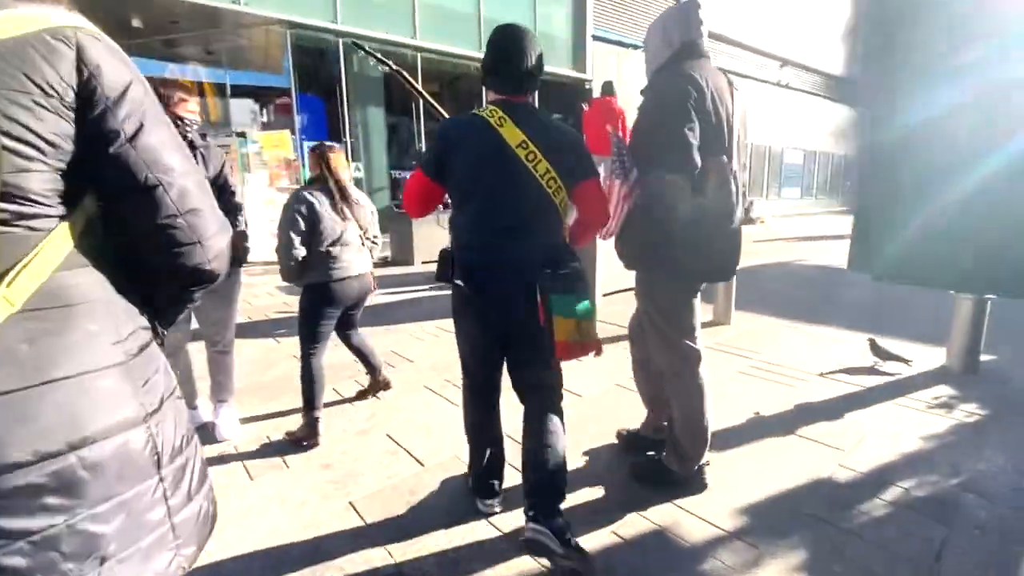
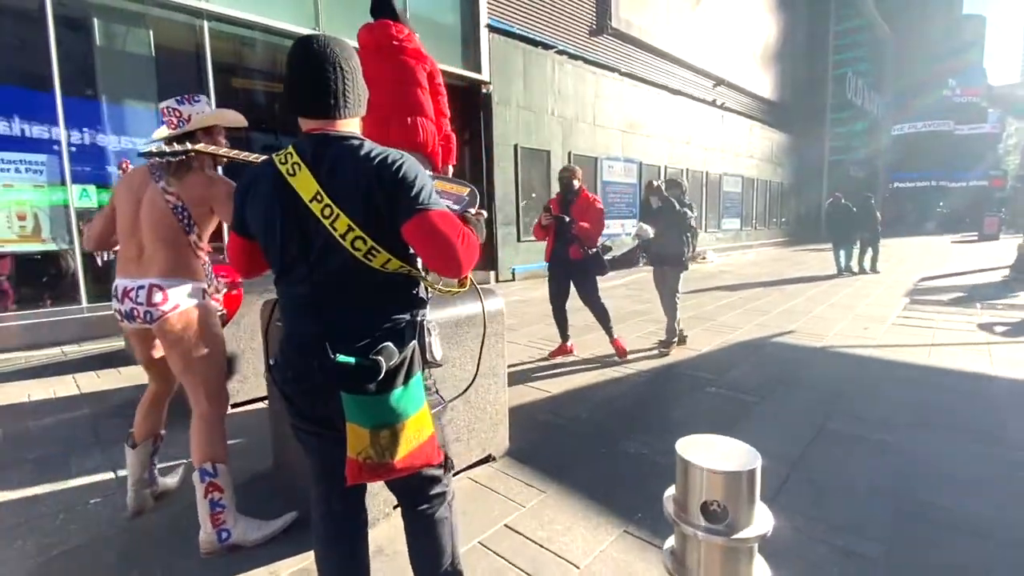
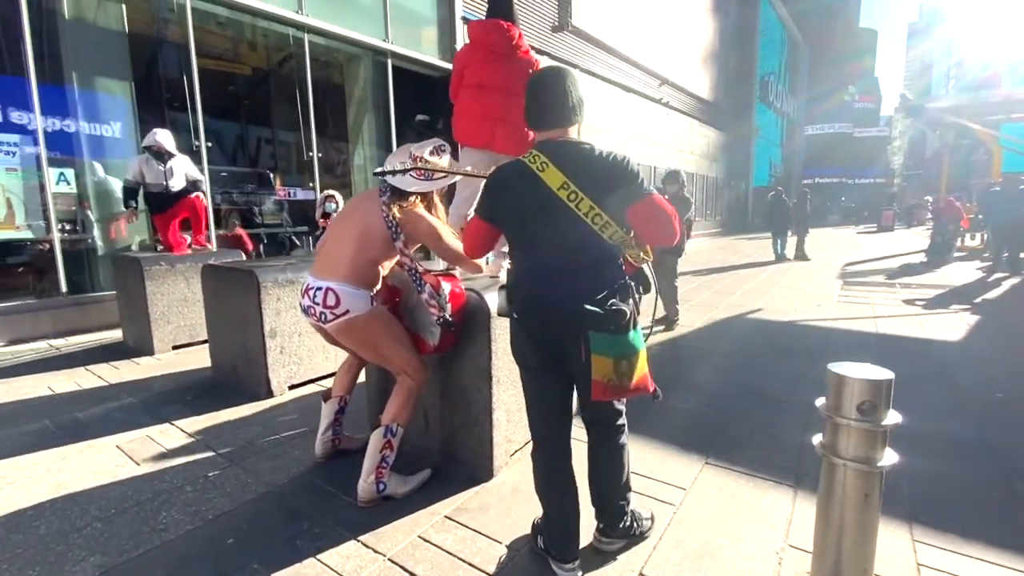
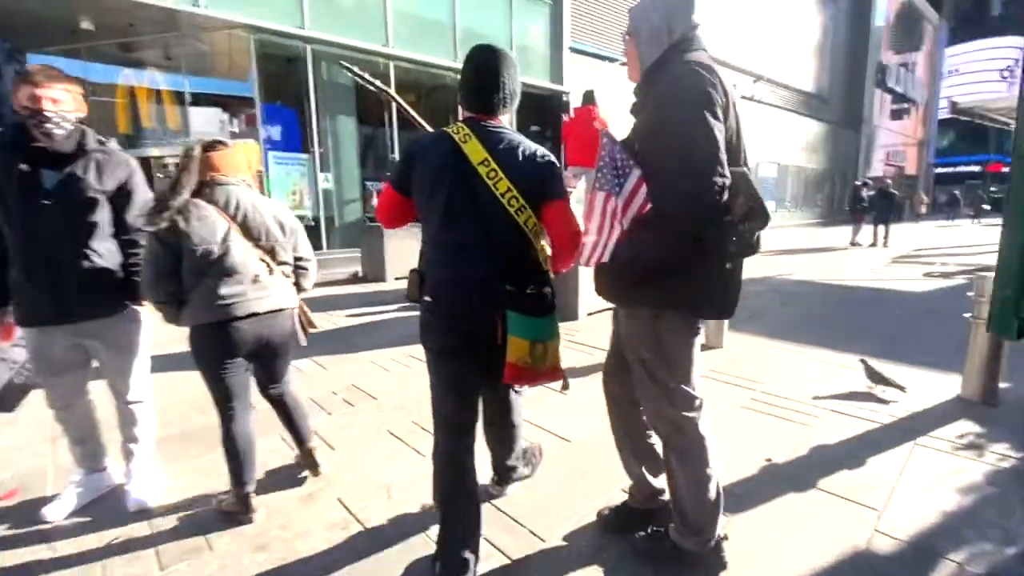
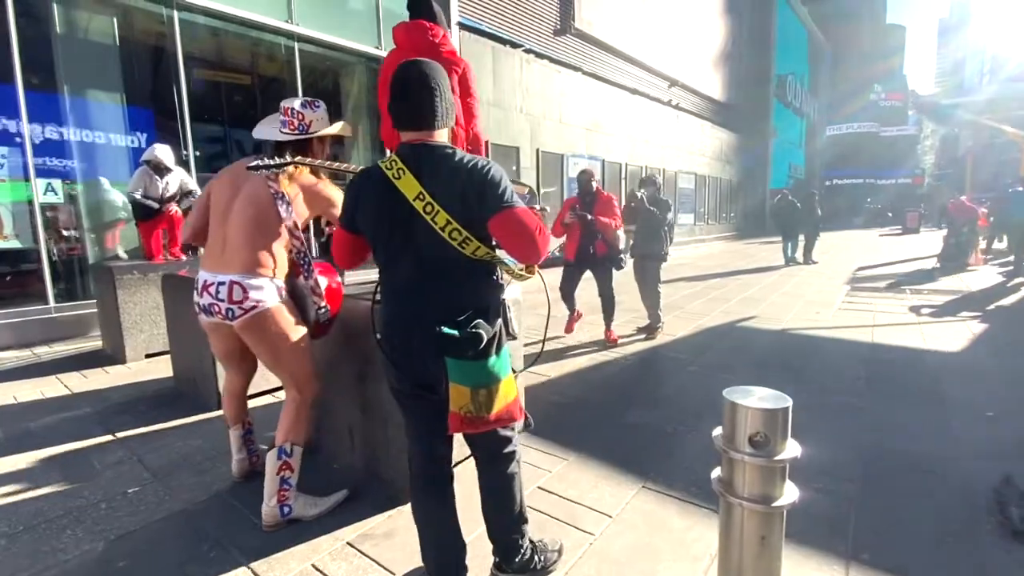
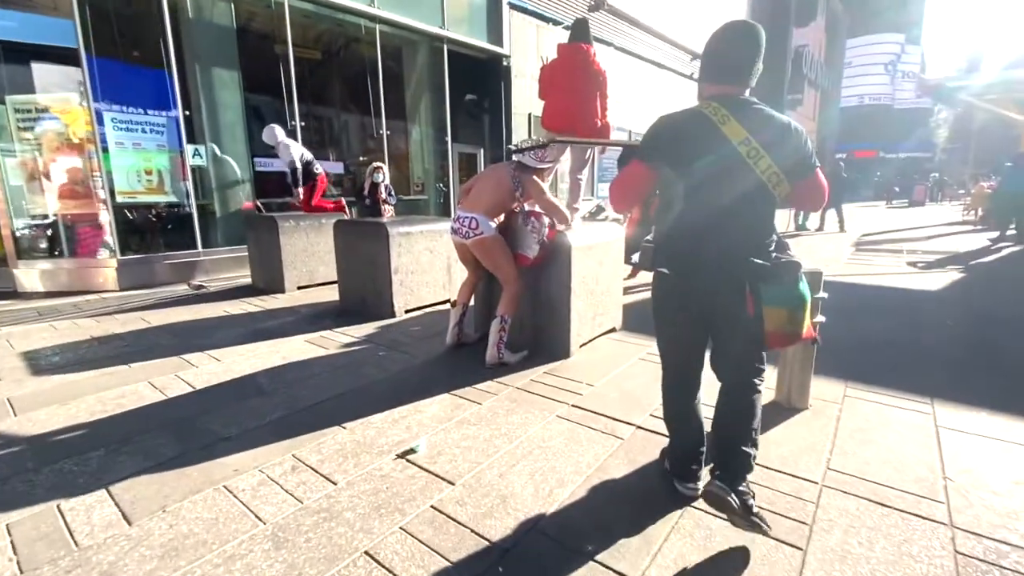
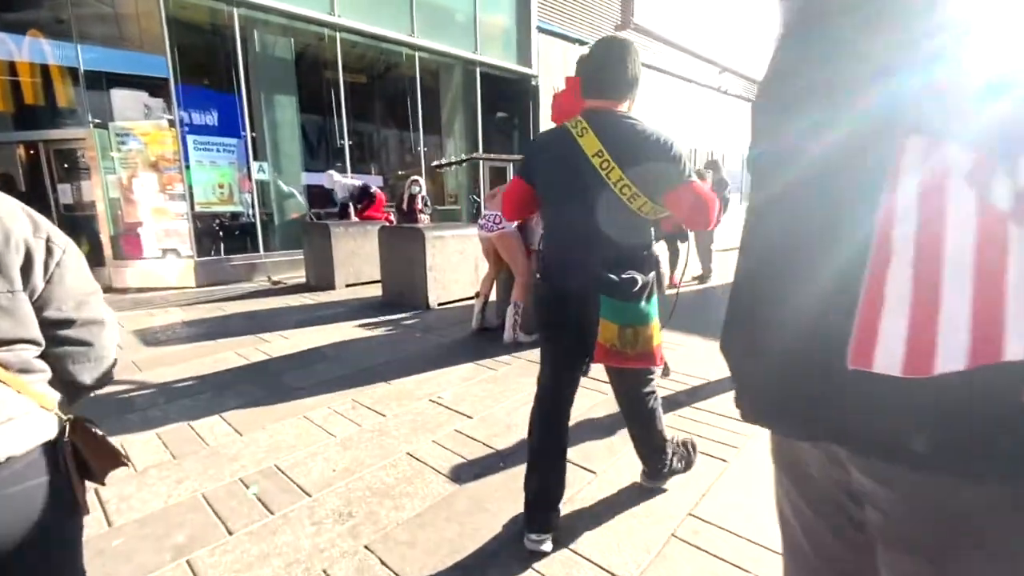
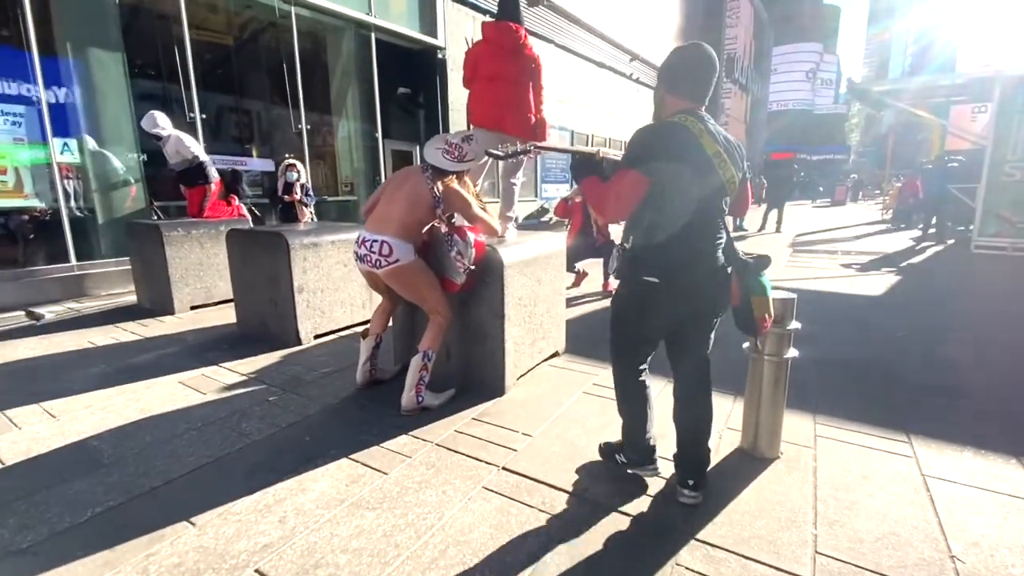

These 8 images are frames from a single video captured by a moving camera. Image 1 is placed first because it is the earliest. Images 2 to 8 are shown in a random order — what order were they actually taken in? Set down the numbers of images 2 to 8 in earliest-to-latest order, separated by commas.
4, 7, 6, 8, 3, 5, 2
